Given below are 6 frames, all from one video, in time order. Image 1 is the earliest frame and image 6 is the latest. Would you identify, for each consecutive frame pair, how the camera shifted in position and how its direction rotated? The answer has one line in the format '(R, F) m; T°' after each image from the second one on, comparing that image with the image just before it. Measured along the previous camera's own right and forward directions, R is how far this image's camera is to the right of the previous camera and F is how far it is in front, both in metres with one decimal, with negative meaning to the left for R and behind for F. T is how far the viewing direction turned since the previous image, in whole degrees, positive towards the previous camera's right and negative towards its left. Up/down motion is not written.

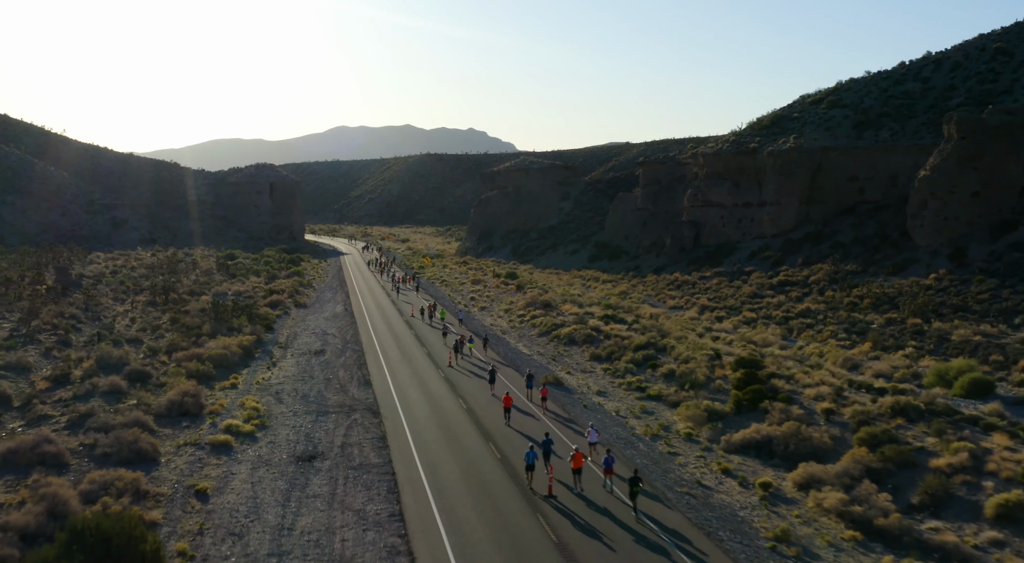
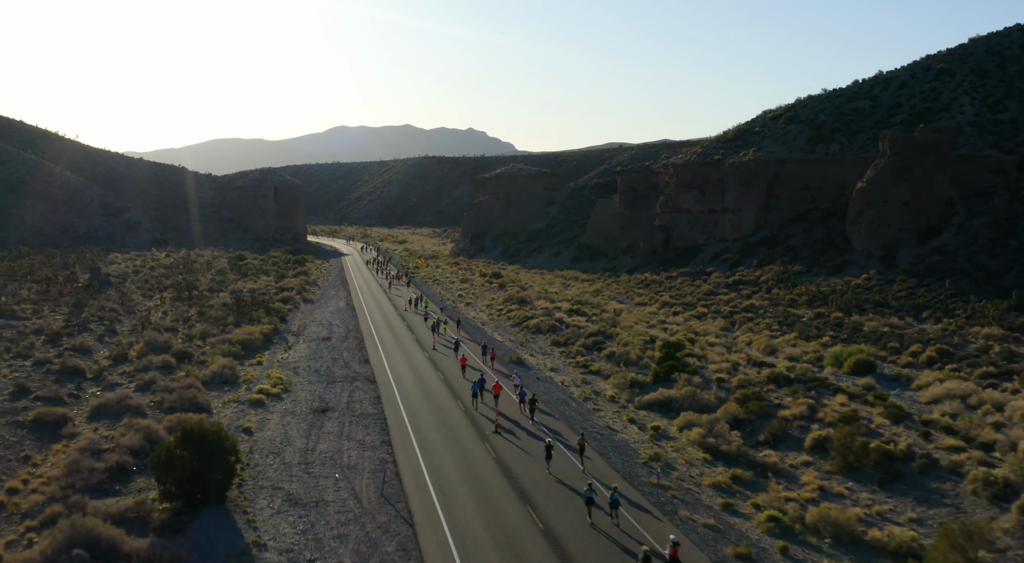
(+1.1, -5.1) m; 0°
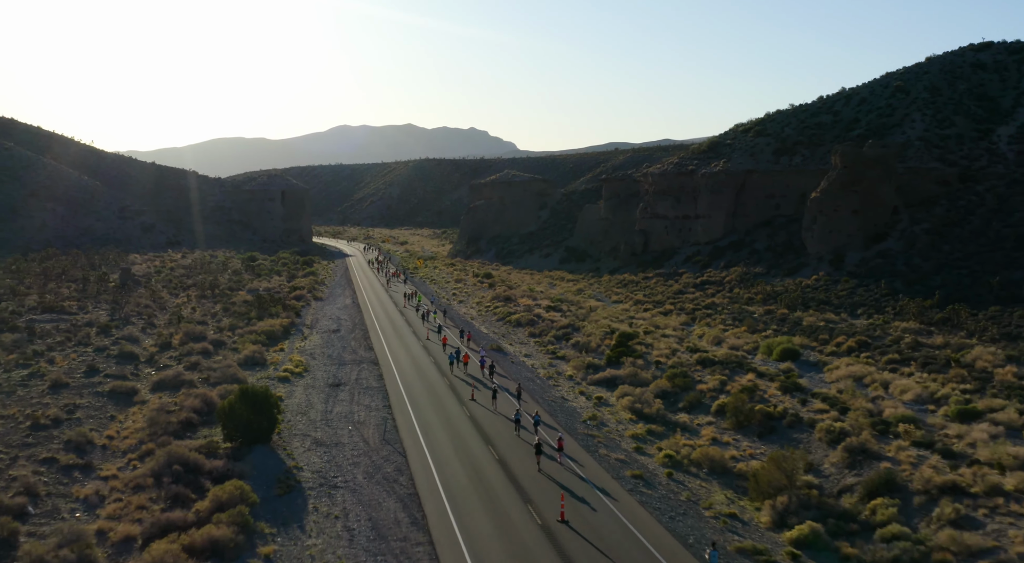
(+1.0, -5.1) m; 0°
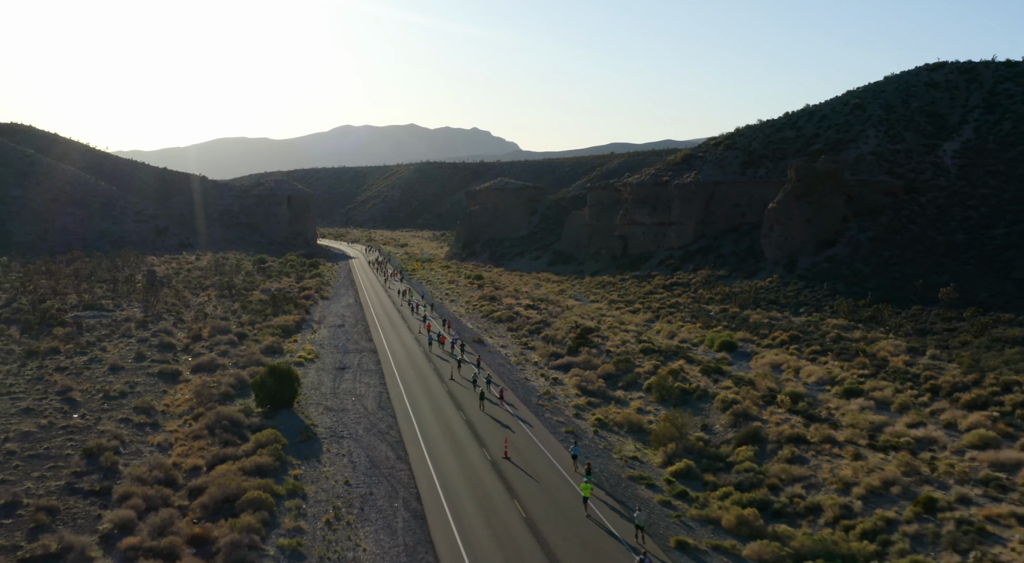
(+1.3, -5.5) m; 0°
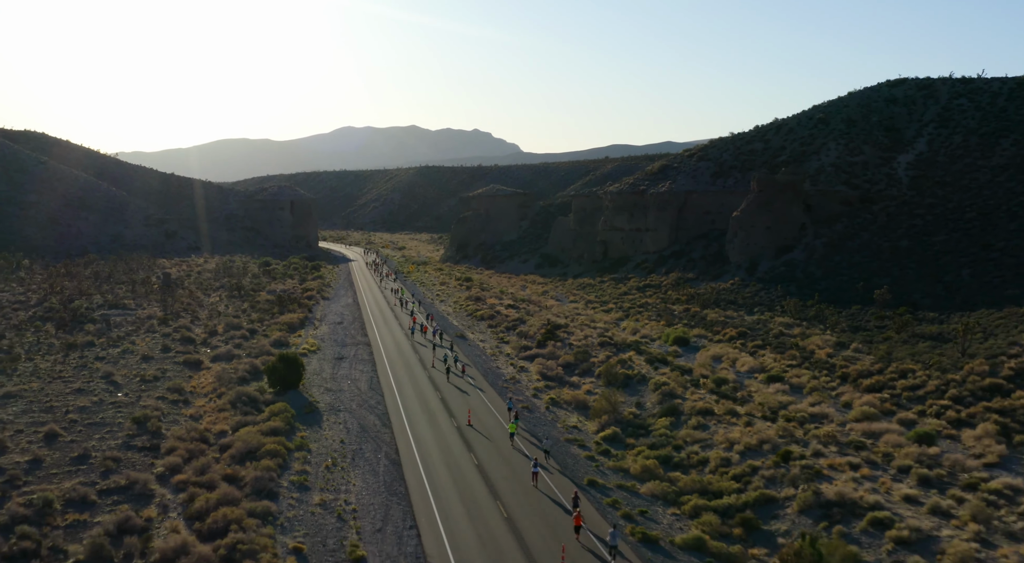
(+1.4, -5.0) m; 0°
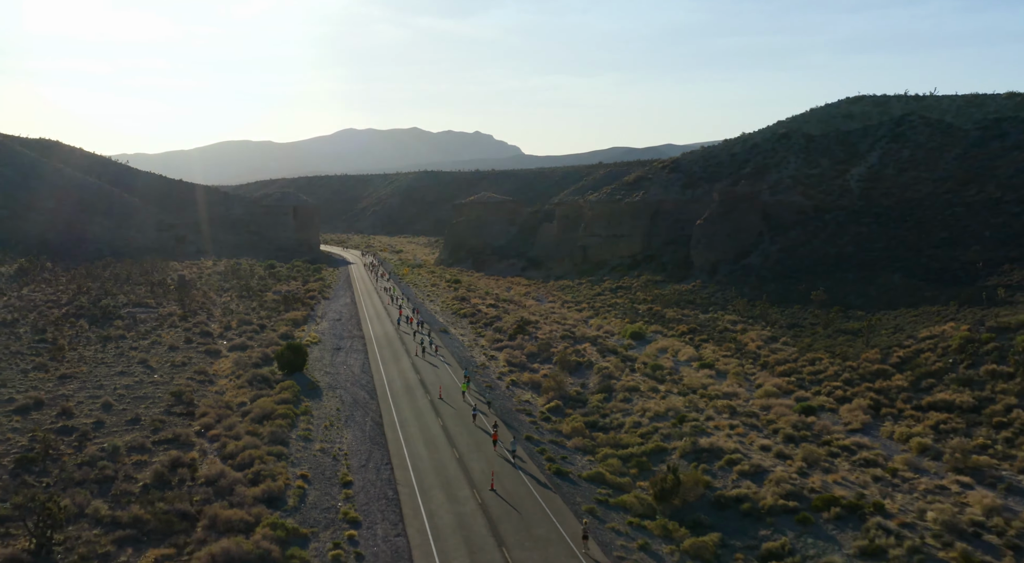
(+1.7, -6.1) m; 0°
